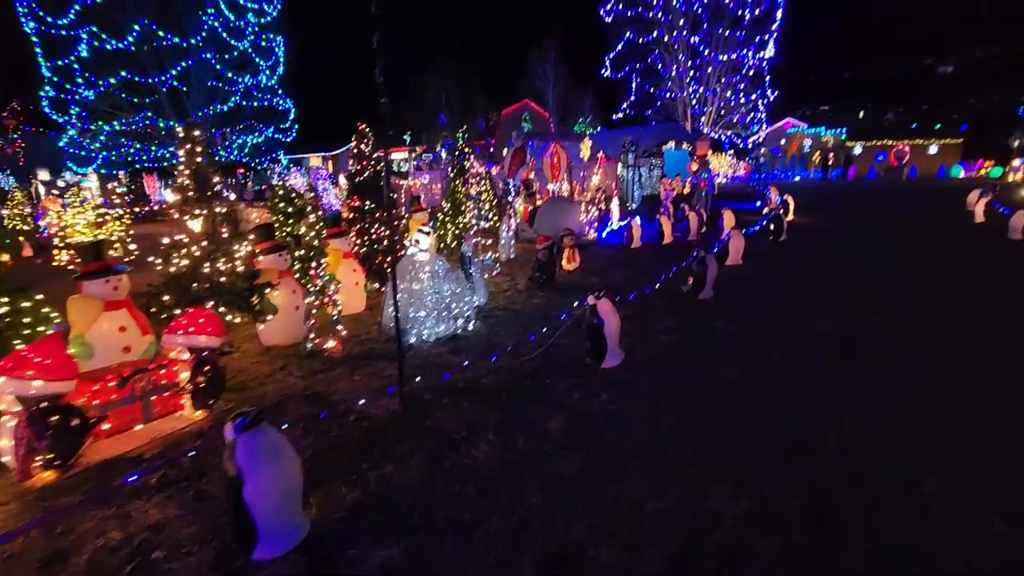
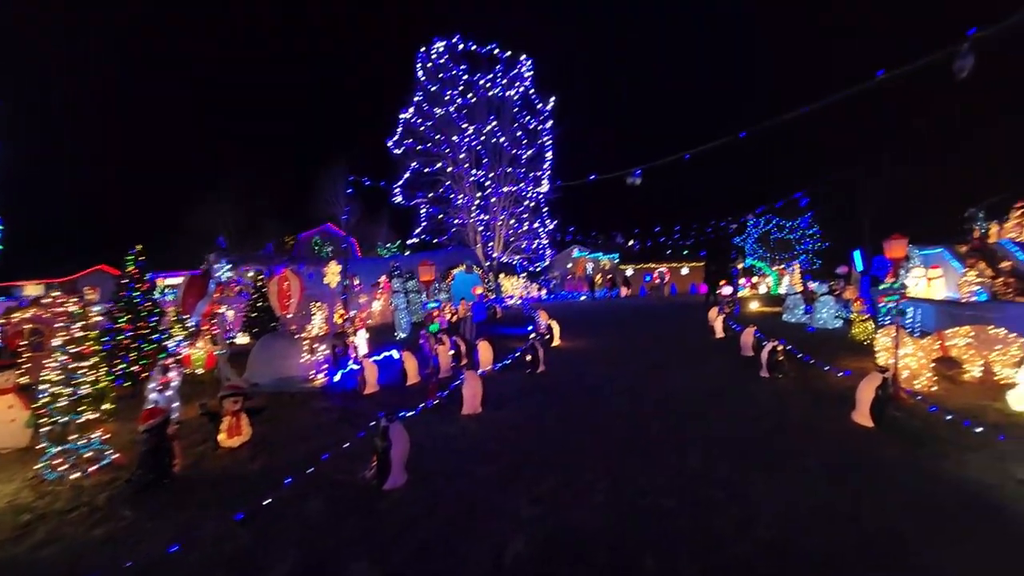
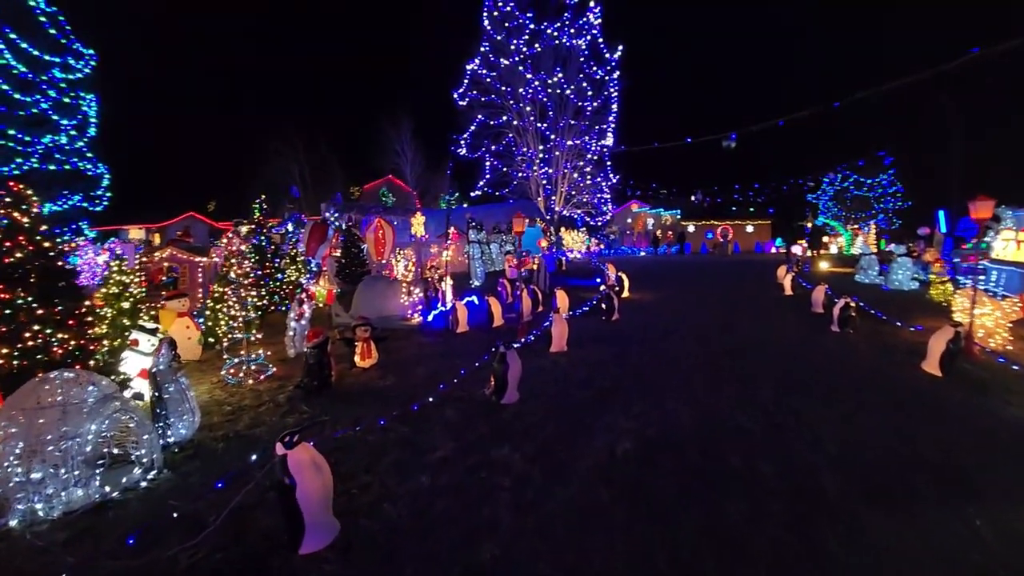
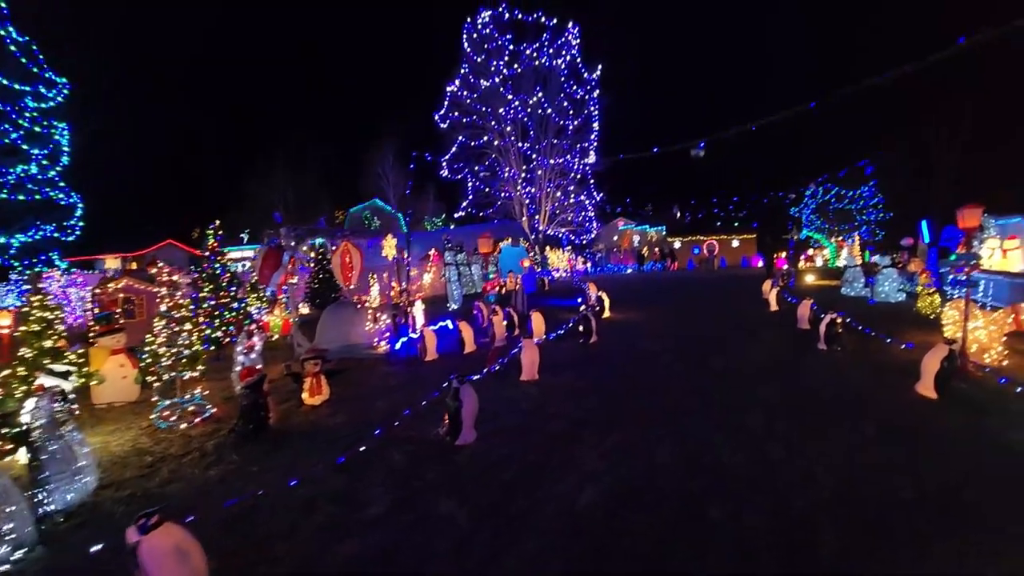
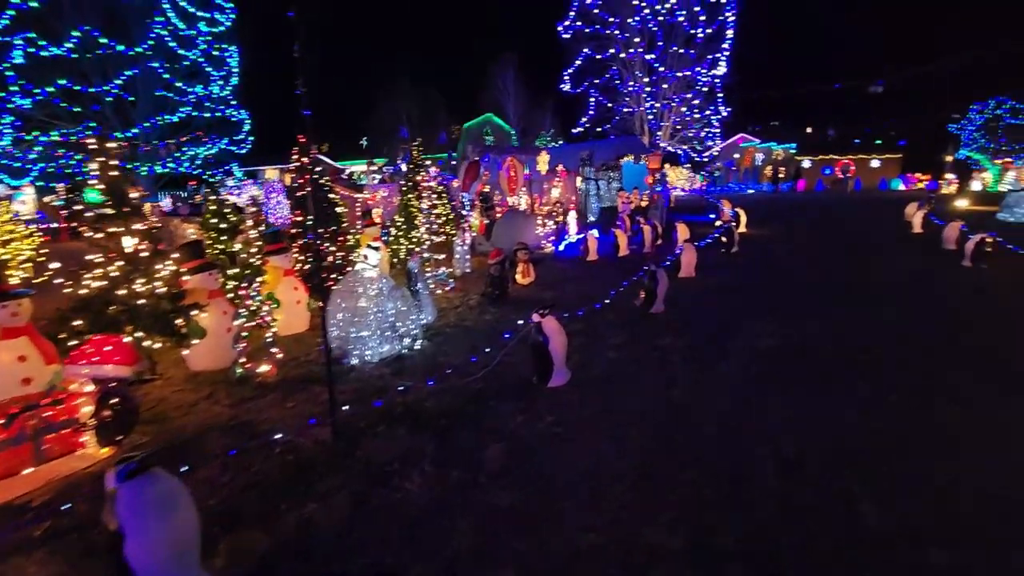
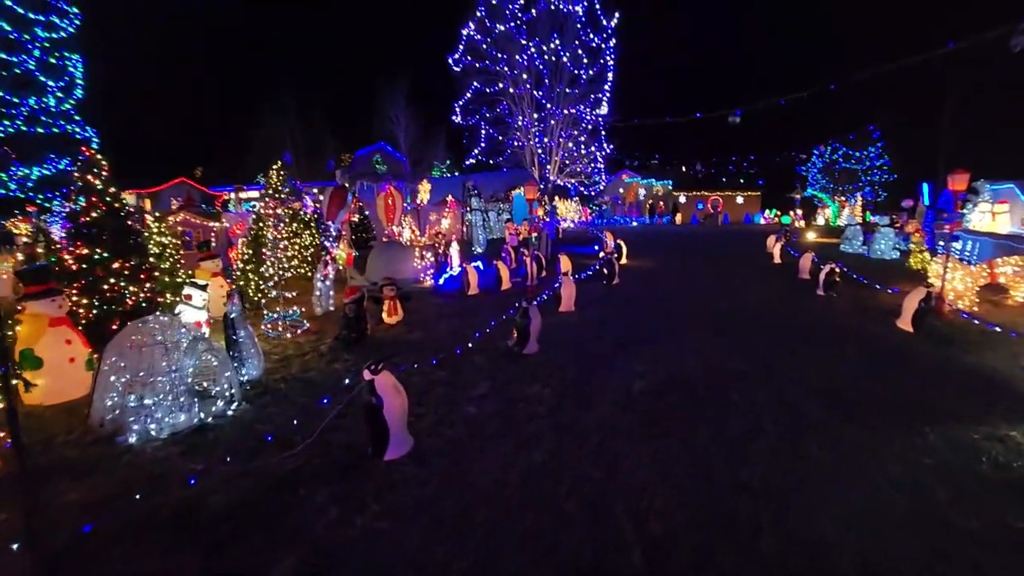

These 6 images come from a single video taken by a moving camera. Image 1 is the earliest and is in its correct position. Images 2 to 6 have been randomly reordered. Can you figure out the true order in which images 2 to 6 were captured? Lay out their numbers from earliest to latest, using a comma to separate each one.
5, 6, 3, 4, 2
